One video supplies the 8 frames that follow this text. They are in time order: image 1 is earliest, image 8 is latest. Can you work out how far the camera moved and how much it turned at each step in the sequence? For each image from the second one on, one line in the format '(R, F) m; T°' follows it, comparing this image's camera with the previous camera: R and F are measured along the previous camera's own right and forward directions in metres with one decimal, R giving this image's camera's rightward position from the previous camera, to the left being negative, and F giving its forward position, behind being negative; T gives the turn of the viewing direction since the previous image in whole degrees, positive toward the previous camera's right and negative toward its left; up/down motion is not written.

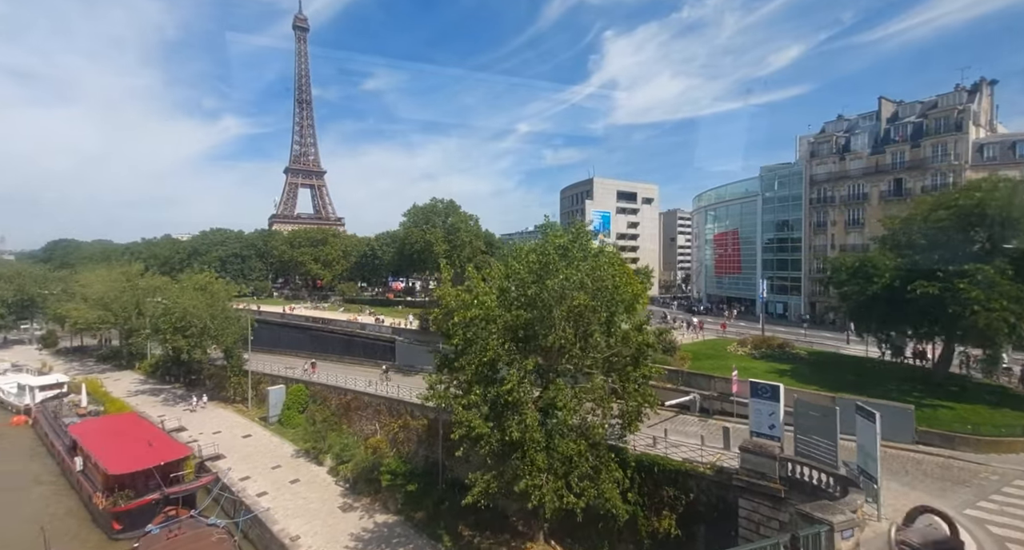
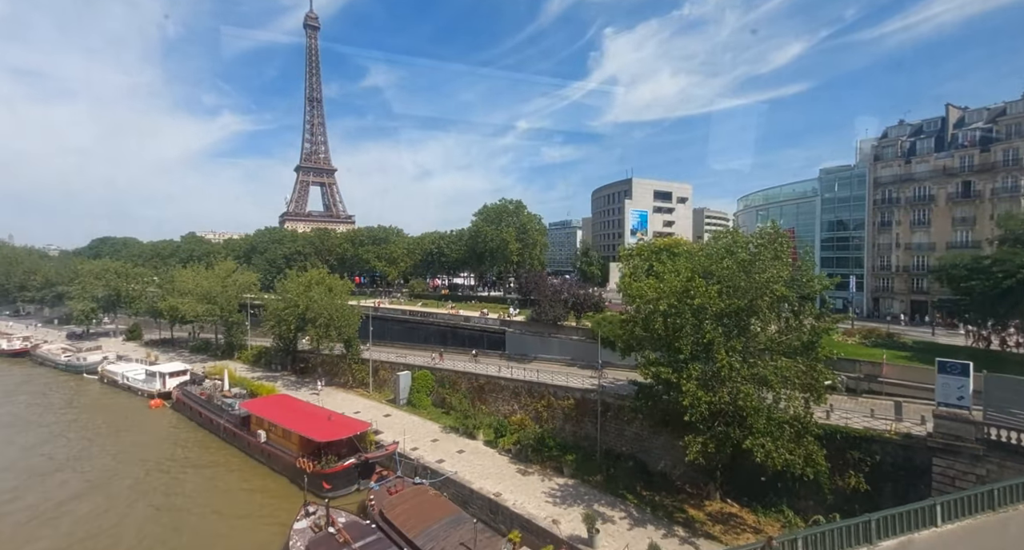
(-4.6, -1.8) m; -1°
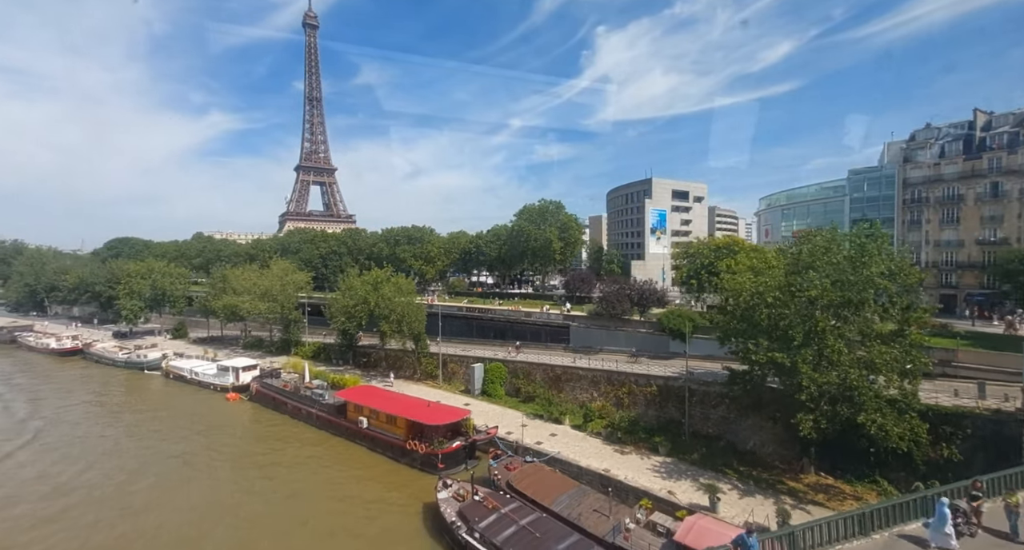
(-3.4, -1.3) m; 0°
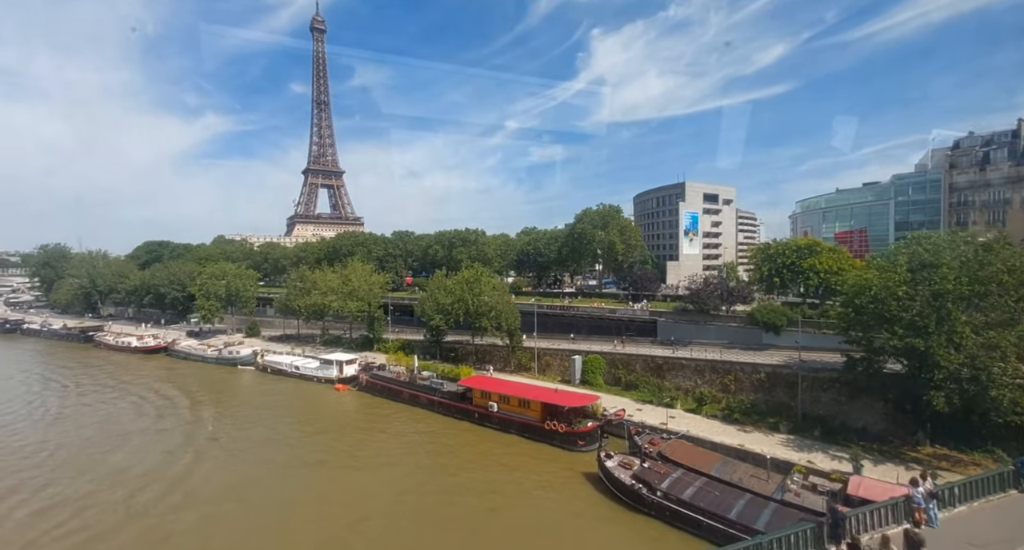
(-4.9, -2.0) m; 0°
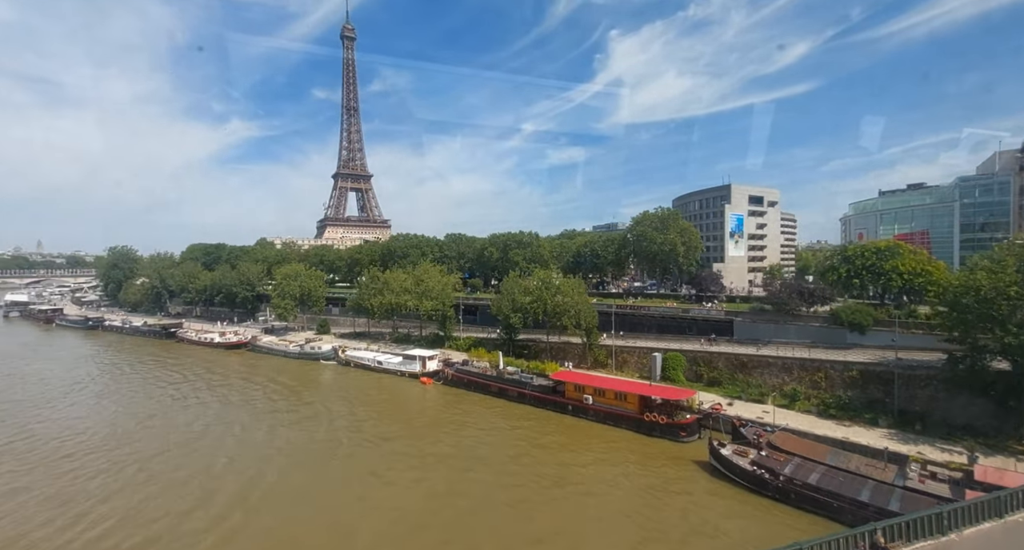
(-3.4, -1.3) m; -3°
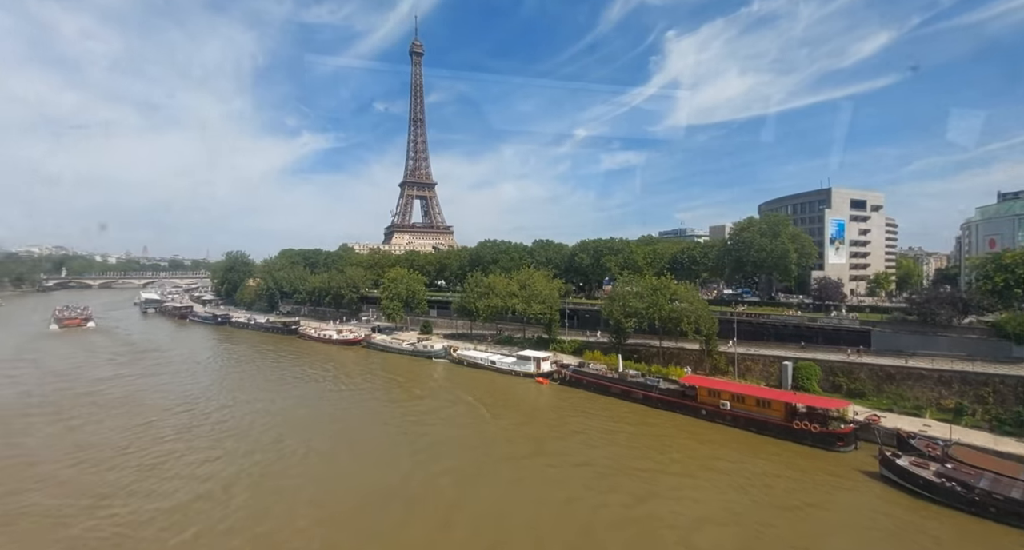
(-3.6, -1.0) m; -7°
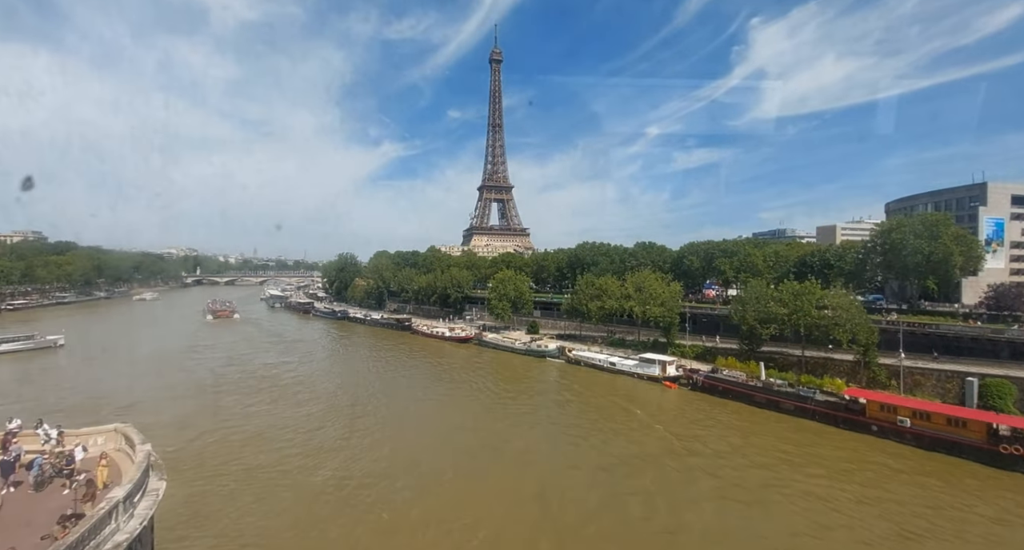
(-3.0, 0.0) m; -9°
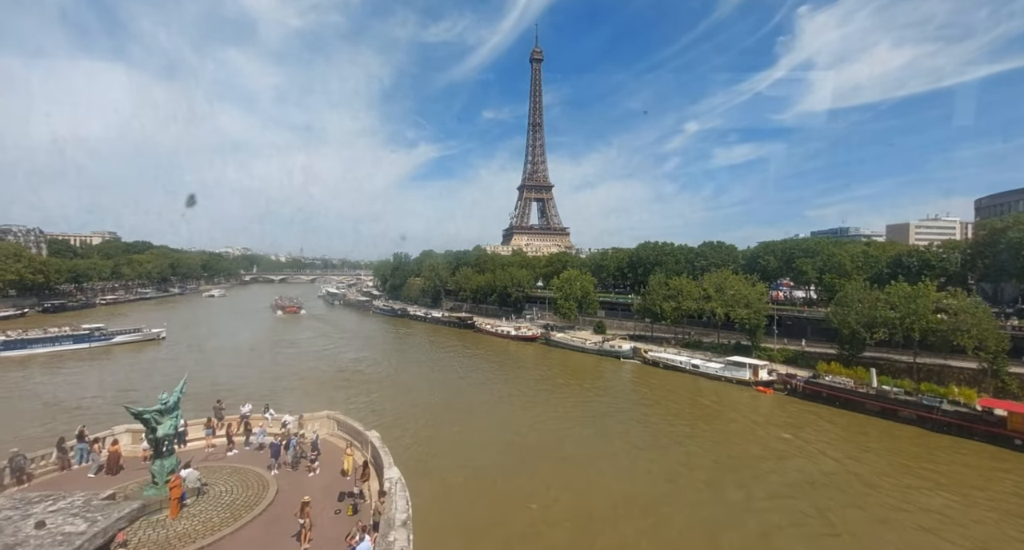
(-2.8, +0.2) m; -5°
